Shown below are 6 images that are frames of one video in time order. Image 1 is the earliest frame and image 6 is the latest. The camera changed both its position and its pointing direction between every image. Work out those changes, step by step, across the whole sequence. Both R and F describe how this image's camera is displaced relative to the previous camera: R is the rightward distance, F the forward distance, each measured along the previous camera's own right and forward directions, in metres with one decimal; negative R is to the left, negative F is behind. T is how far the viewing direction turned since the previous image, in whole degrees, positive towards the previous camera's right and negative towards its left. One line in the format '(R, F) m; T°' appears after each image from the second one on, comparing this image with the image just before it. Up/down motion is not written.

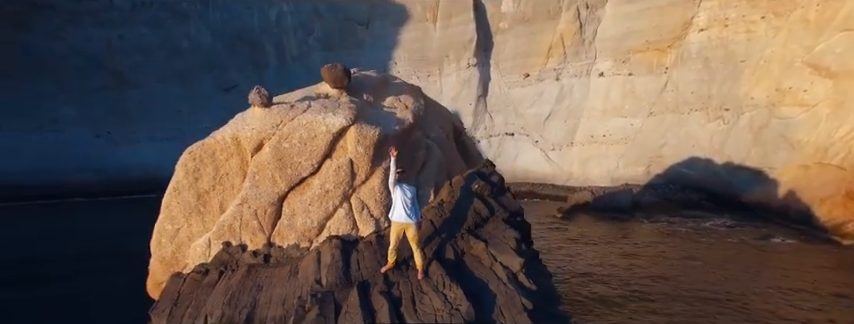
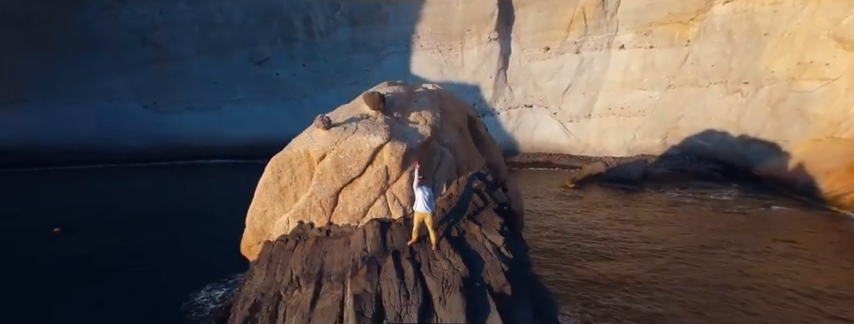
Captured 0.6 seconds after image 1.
(+0.1, -0.7) m; -4°
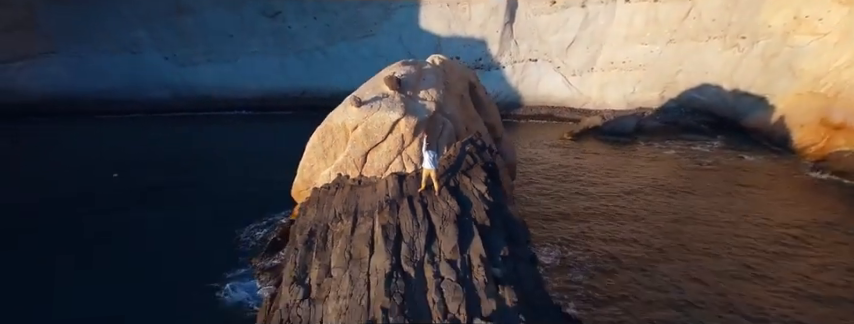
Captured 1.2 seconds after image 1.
(0.0, -0.9) m; -1°
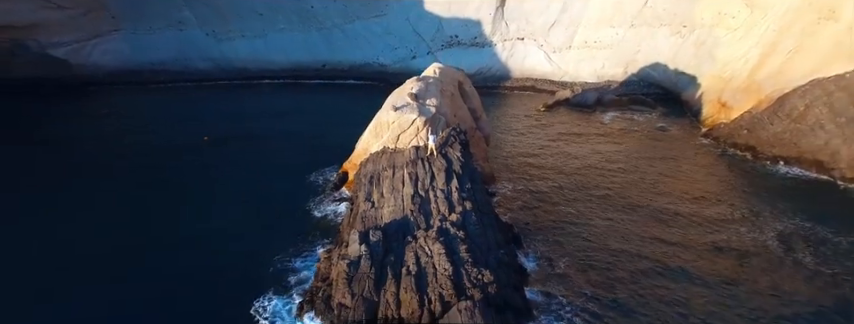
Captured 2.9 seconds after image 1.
(0.0, -3.3) m; -1°
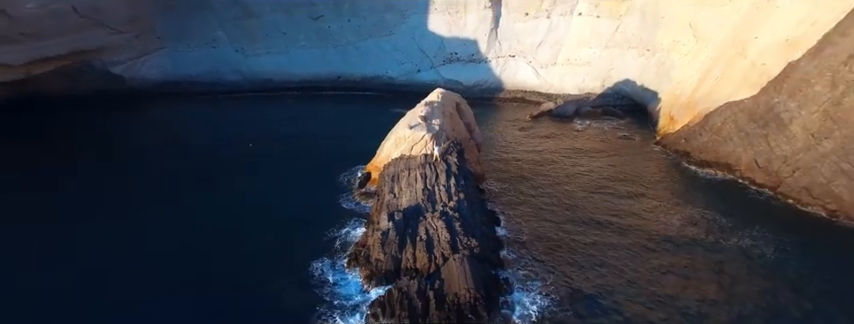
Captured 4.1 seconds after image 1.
(-0.1, -2.5) m; 0°
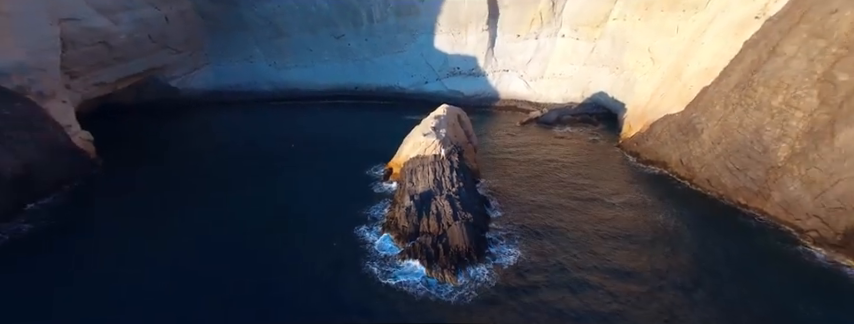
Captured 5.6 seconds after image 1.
(-0.2, -3.3) m; 0°
